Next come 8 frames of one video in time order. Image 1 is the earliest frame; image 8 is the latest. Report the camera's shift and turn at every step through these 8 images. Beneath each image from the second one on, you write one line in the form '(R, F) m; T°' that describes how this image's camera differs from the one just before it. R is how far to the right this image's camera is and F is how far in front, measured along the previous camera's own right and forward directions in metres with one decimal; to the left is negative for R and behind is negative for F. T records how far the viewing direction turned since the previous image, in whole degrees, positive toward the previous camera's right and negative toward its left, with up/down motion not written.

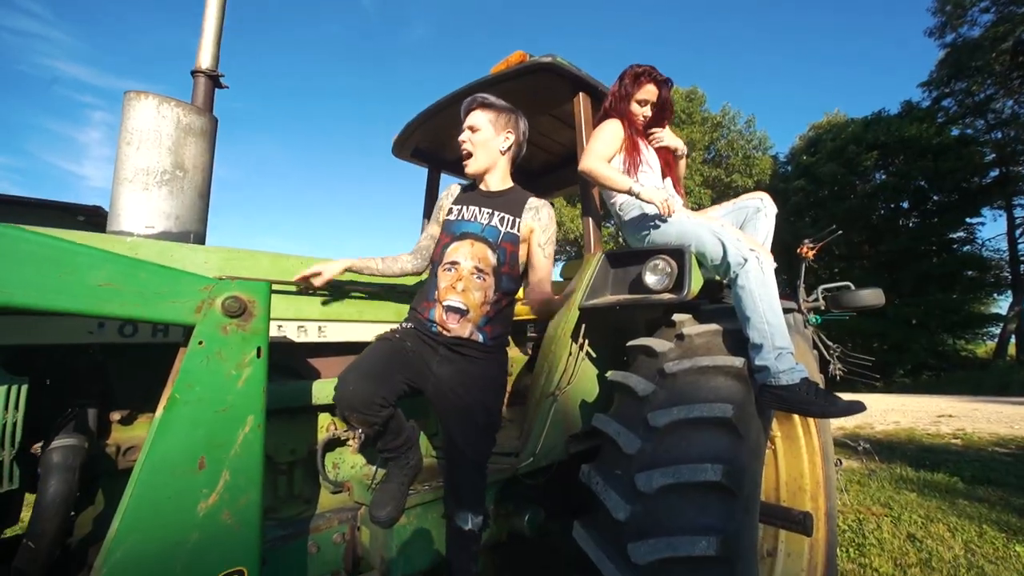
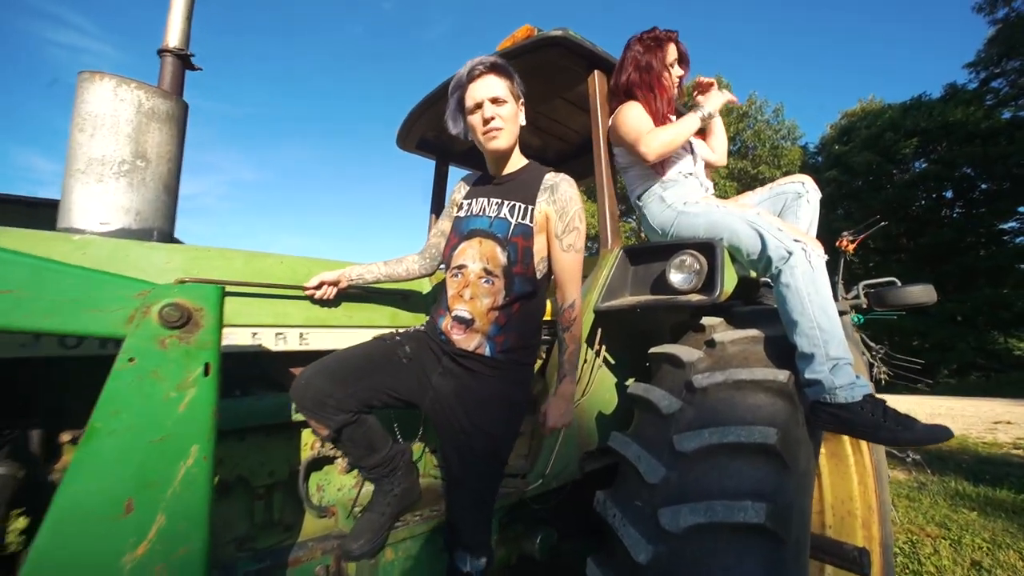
(+0.1, +0.3) m; -2°
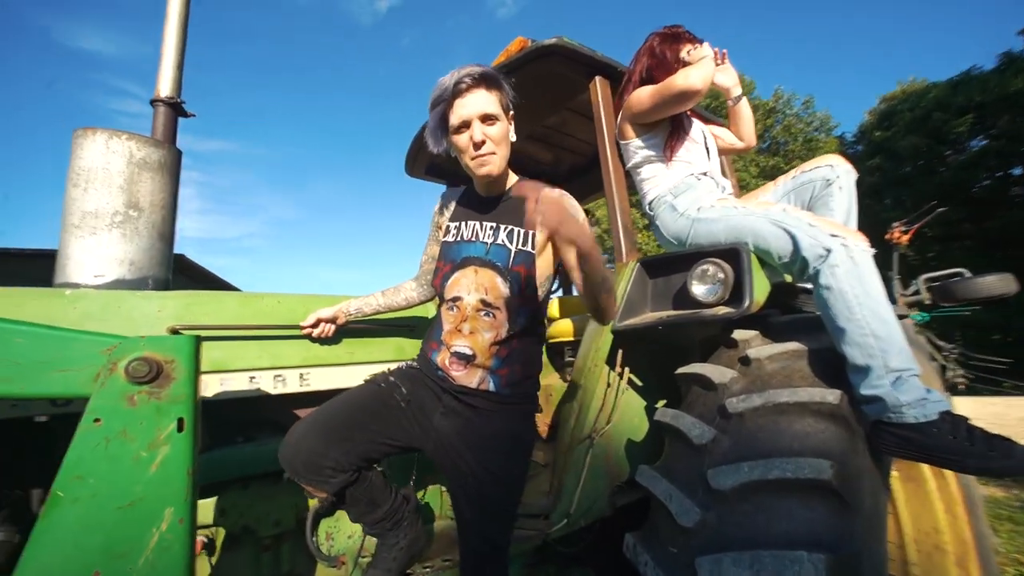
(+0.1, +0.2) m; -4°
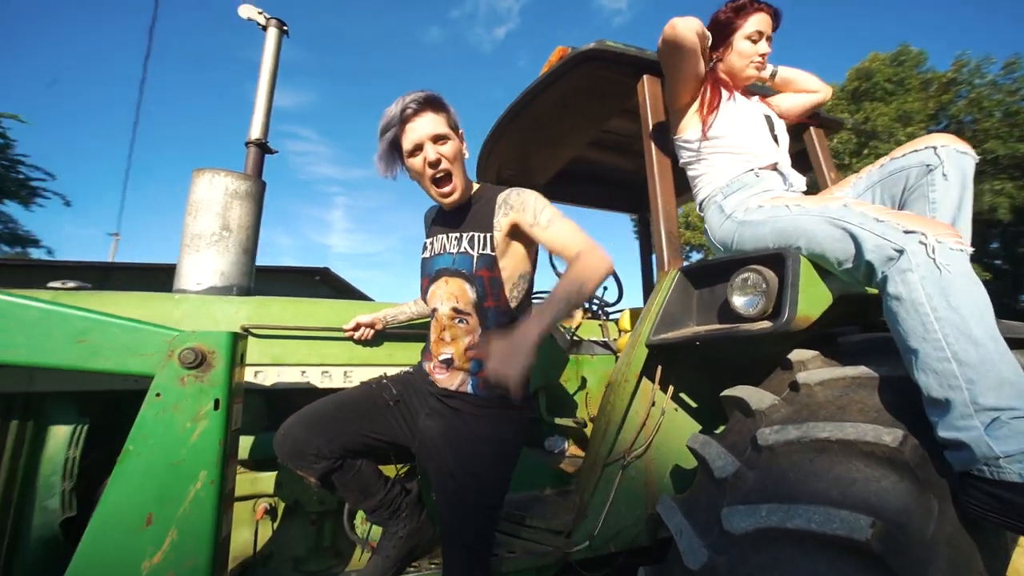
(+0.5, +0.1) m; -17°
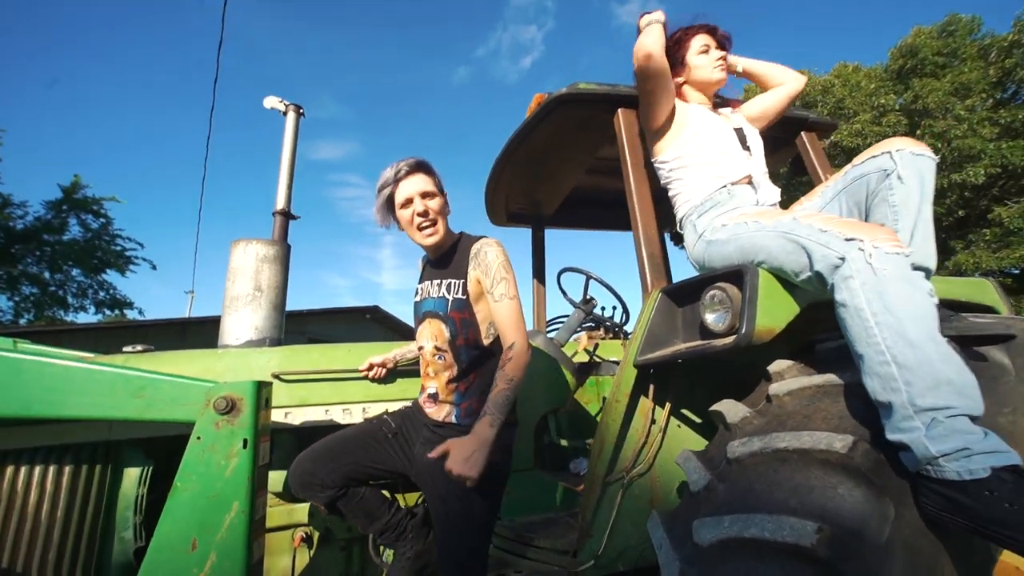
(+0.3, -0.1) m; -8°
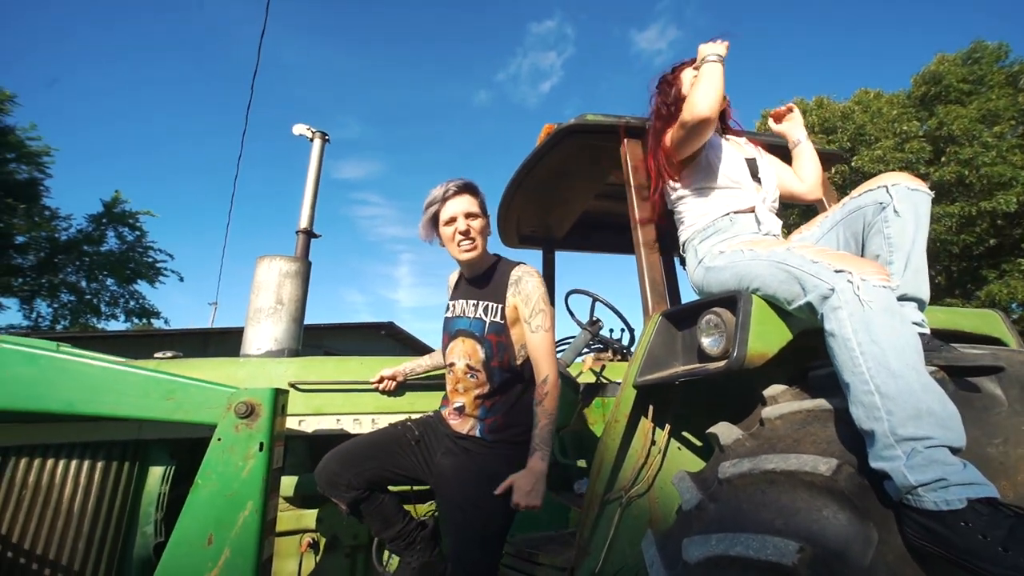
(+0.1, -0.1) m; -2°
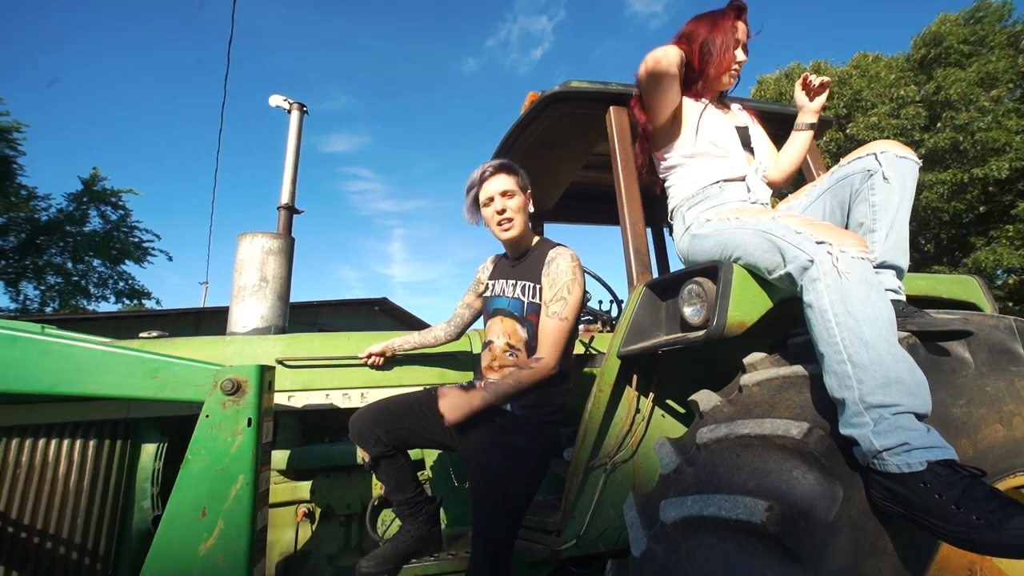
(0.0, 0.0) m; 0°
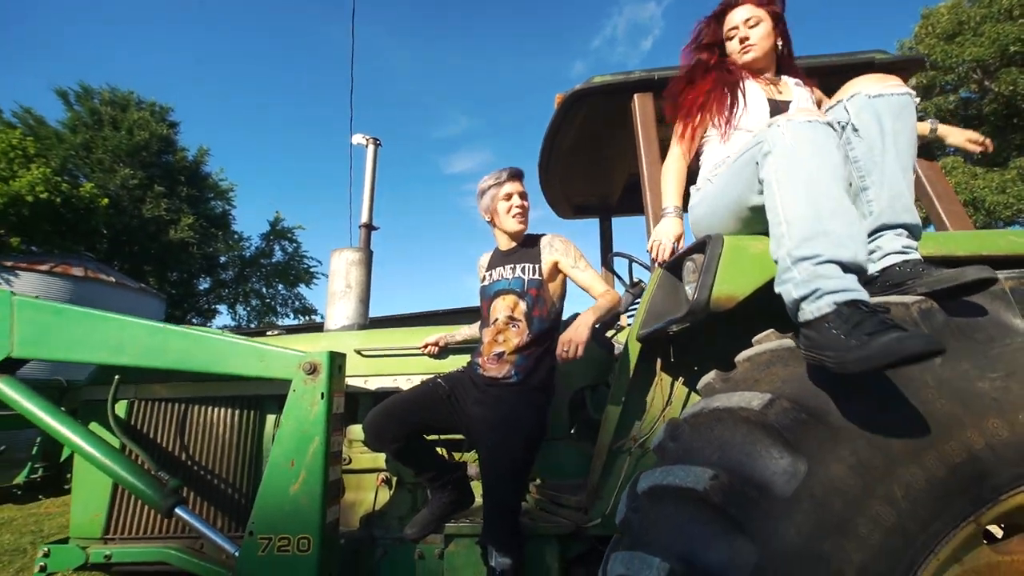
(+0.6, -0.1) m; -19°
